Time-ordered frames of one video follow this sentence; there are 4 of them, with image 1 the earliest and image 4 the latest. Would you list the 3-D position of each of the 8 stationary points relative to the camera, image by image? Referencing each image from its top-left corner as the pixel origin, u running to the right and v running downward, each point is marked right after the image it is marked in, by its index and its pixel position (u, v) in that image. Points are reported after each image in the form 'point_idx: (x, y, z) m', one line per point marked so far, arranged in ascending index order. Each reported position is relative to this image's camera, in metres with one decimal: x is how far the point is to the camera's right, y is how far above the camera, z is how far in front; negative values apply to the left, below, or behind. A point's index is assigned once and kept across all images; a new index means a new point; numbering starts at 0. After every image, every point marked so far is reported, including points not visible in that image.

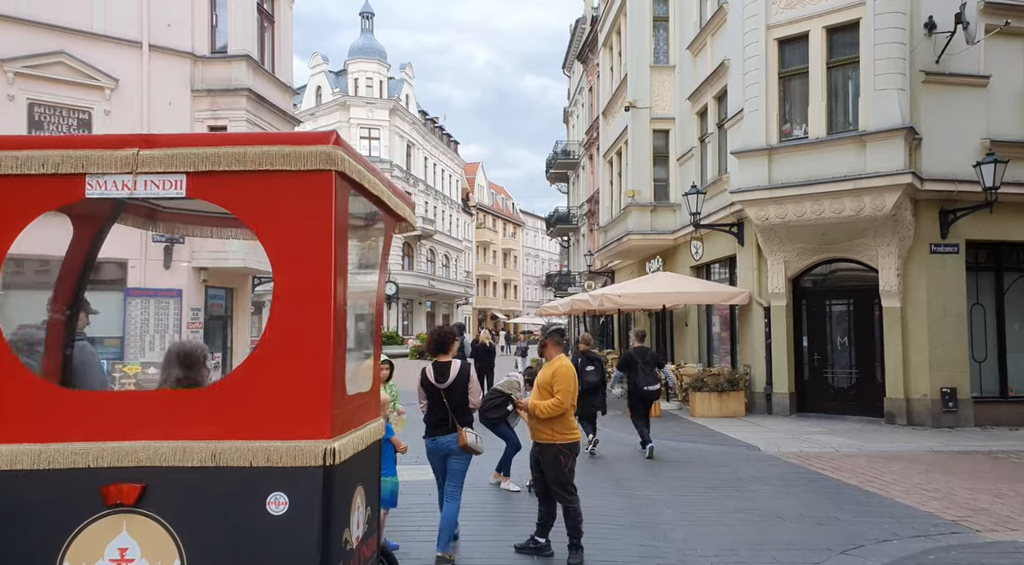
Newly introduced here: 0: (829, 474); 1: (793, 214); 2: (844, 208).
0: (+3.8, -2.3, +8.0) m
1: (+5.2, +1.3, +12.4) m
2: (+5.9, +1.3, +11.9) m
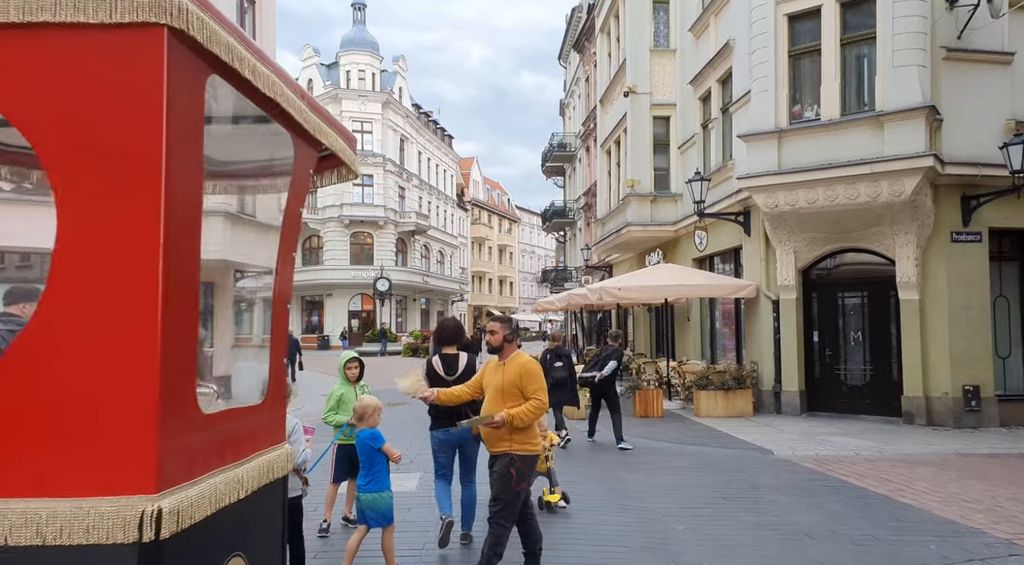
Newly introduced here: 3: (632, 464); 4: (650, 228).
0: (+3.7, -2.2, +7.2) m
1: (+5.1, +1.4, +11.7) m
2: (+5.8, +1.5, +11.1) m
3: (+1.4, -2.2, +8.0) m
4: (+3.6, +1.4, +17.6) m
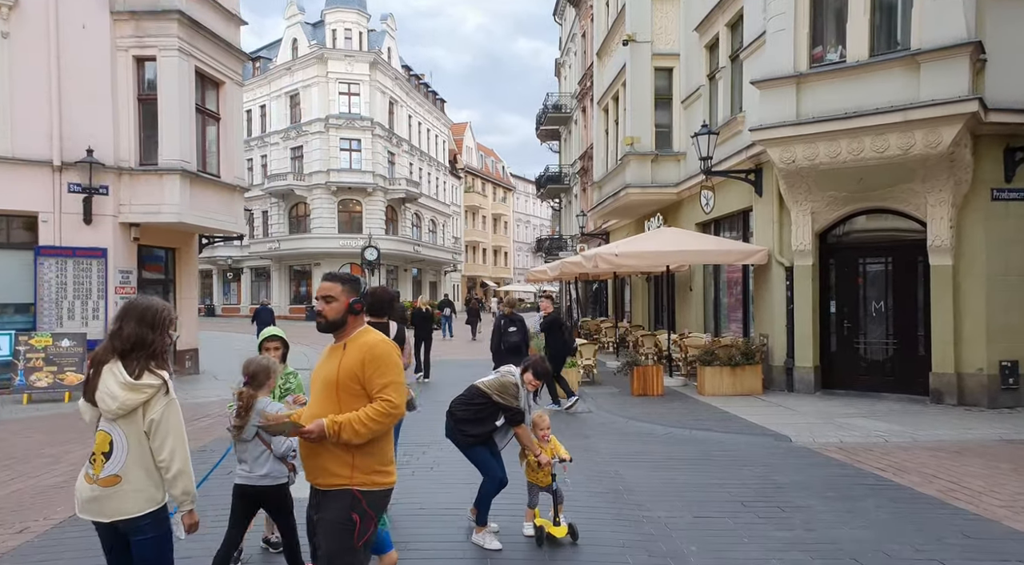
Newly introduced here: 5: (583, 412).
0: (+3.5, -1.8, +6.1) m
1: (+4.9, +2.0, +10.4) m
2: (+5.6, +2.0, +9.8) m
3: (+1.2, -1.8, +6.9) m
4: (+3.4, +2.3, +16.3) m
5: (+1.1, -1.9, +9.7) m
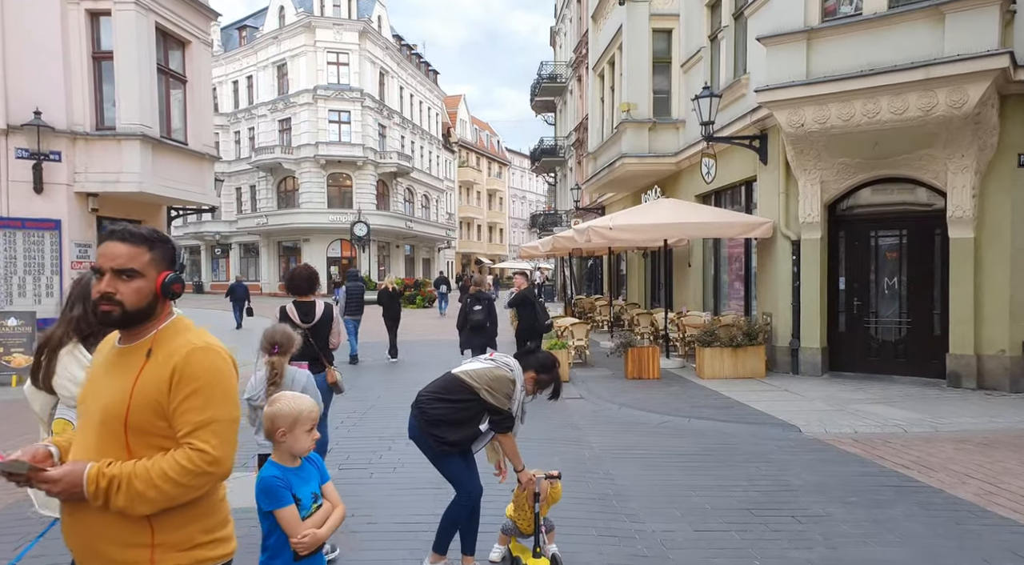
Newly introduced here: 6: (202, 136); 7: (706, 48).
0: (+3.3, -1.6, +5.4) m
1: (+4.7, +2.4, +9.5) m
2: (+5.3, +2.4, +9.0) m
3: (+1.0, -1.5, +6.1) m
4: (+3.1, +2.8, +15.4) m
5: (+0.8, -1.6, +9.0) m
6: (-6.5, +3.0, +13.8) m
7: (+4.0, +4.8, +13.7) m
